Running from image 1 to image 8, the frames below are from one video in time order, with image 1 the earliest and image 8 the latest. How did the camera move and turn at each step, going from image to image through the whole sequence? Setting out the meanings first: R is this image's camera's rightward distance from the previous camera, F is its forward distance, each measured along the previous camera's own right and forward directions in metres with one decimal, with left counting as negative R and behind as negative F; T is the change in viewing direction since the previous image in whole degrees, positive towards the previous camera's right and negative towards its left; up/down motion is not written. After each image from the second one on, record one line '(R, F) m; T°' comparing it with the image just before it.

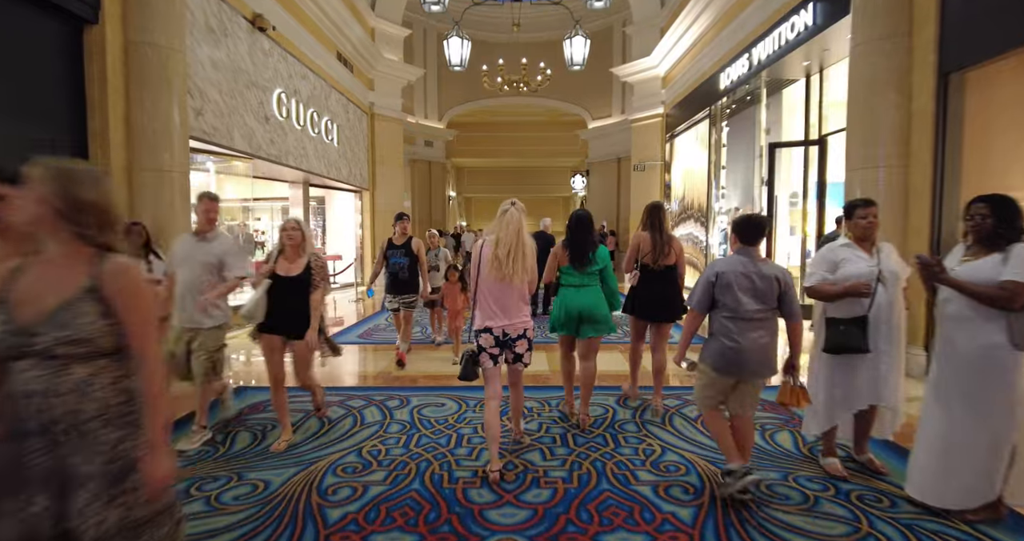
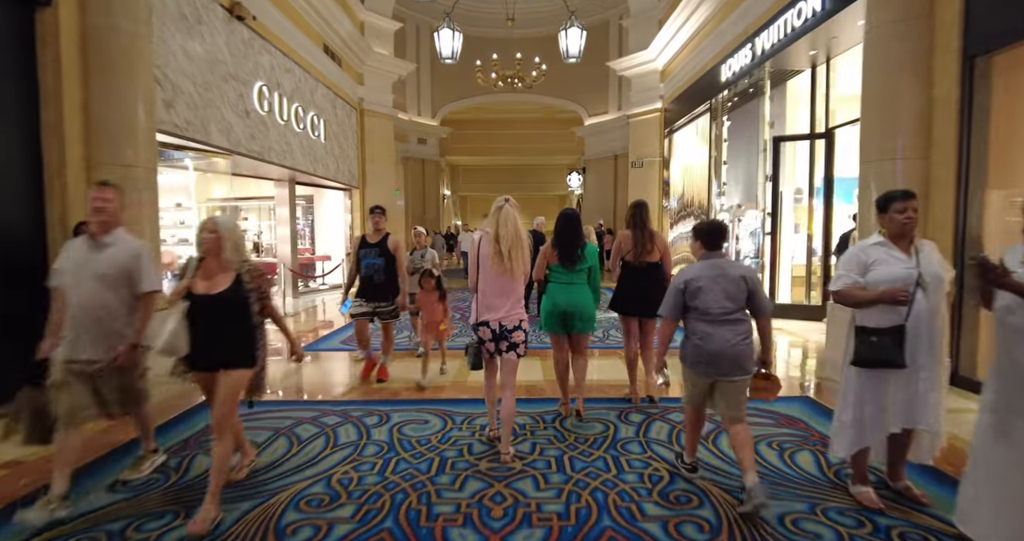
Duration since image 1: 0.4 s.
(0.0, +0.3) m; 0°
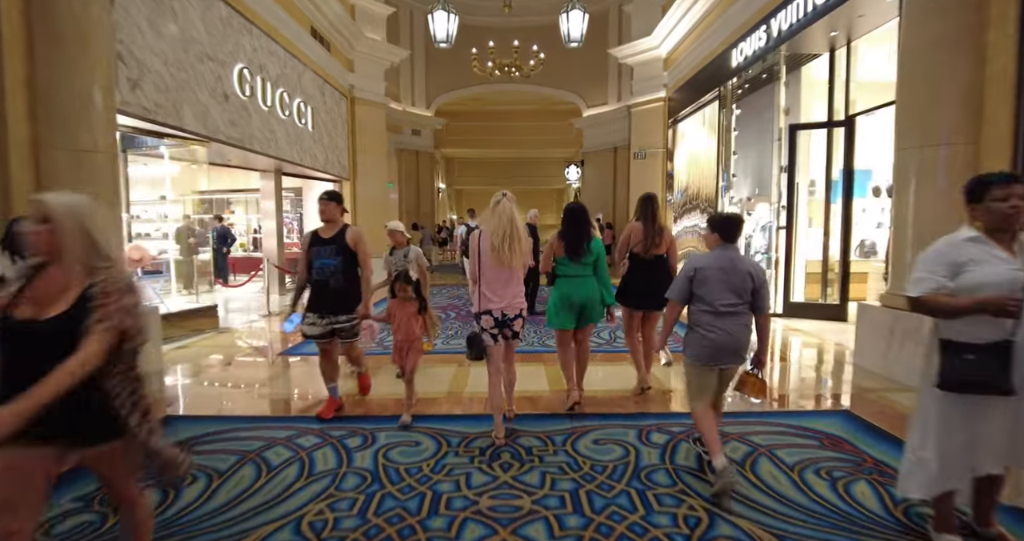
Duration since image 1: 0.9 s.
(-0.1, +0.4) m; +1°
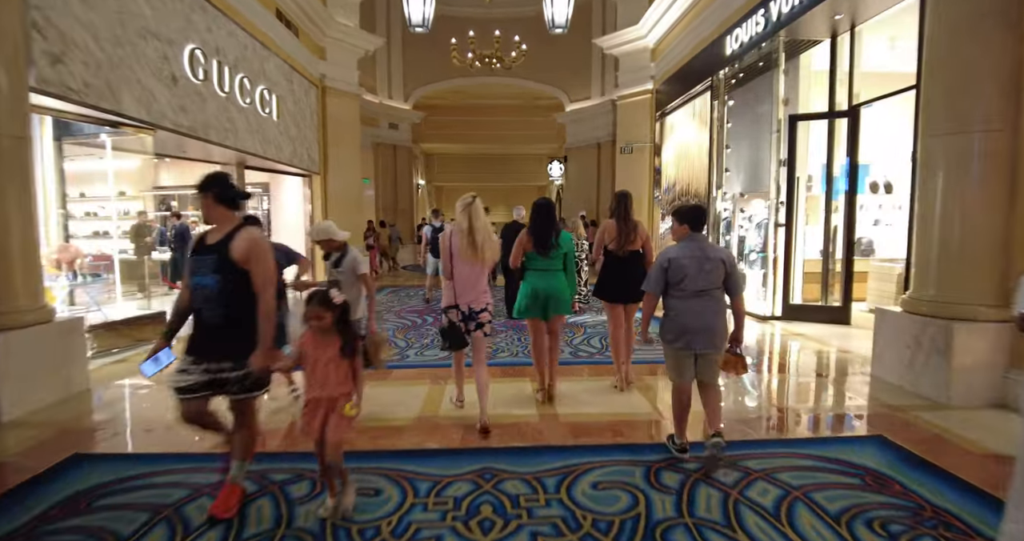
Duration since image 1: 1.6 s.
(0.0, +0.5) m; +2°
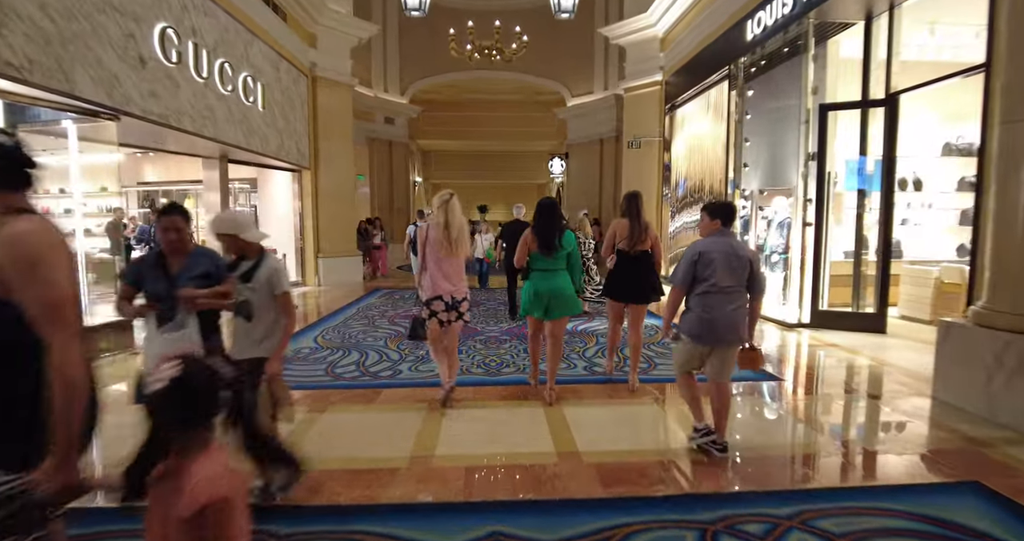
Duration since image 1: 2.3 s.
(-0.1, +0.5) m; 0°
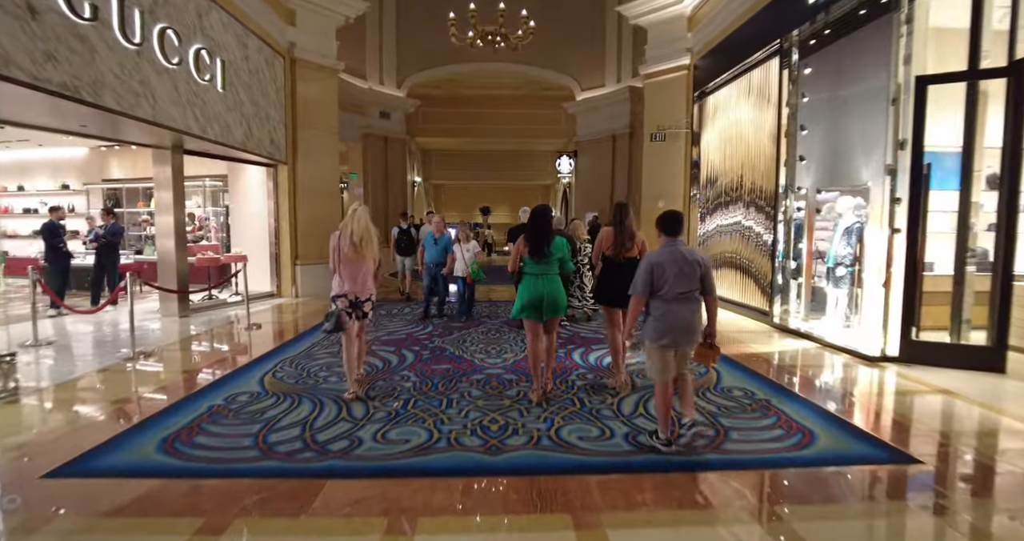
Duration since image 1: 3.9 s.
(0.0, +1.2) m; 0°
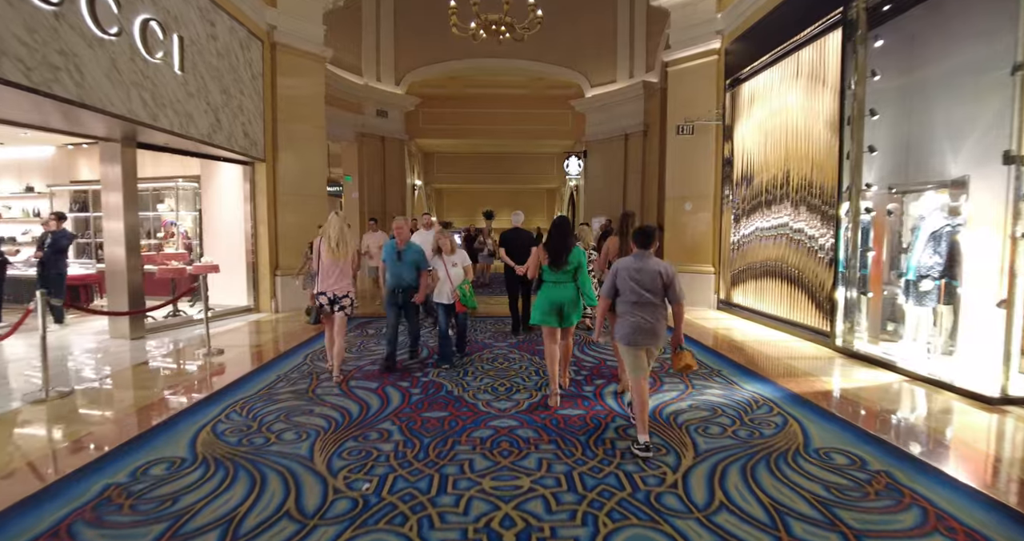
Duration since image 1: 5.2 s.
(-0.1, +1.0) m; 0°
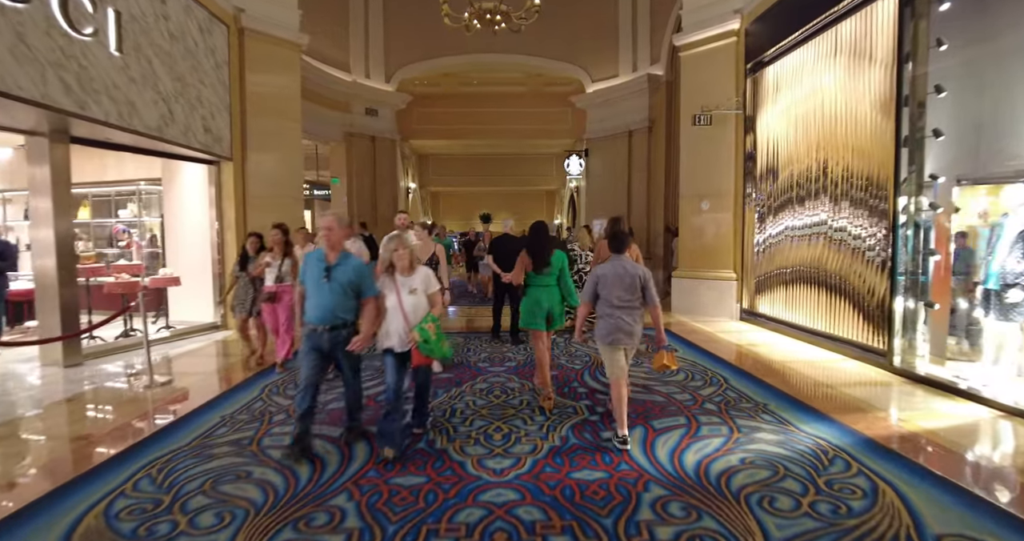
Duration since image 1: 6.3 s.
(0.0, +0.8) m; 0°
